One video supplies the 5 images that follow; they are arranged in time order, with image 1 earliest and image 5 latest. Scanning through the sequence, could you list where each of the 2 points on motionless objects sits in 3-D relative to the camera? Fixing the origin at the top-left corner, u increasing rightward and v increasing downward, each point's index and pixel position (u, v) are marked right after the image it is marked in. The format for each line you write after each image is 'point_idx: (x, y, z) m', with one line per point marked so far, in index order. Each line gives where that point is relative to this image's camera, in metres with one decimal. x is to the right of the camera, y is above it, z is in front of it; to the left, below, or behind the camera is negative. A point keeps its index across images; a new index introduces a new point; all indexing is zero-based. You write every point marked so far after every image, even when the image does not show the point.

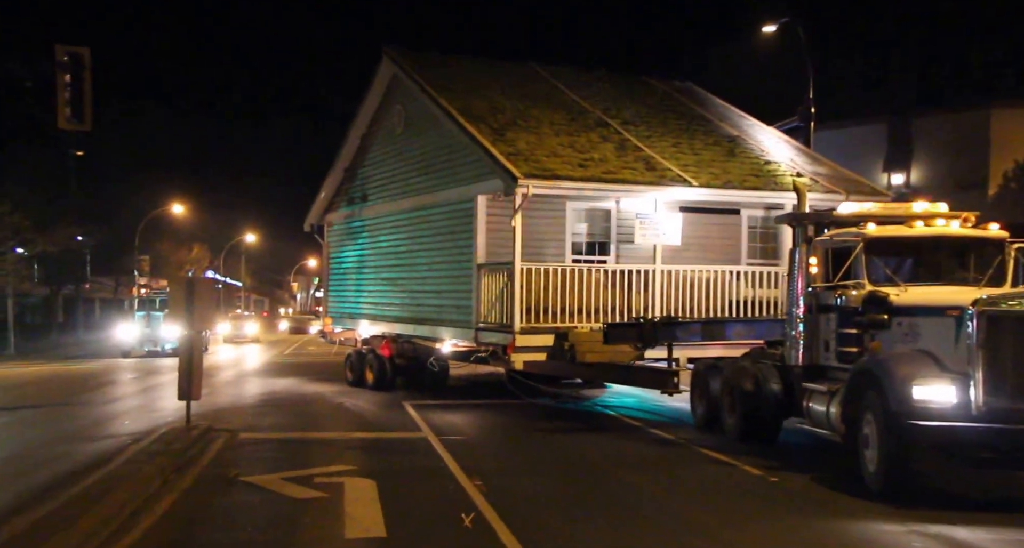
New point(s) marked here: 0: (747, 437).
0: (+3.3, -2.3, +11.2) m
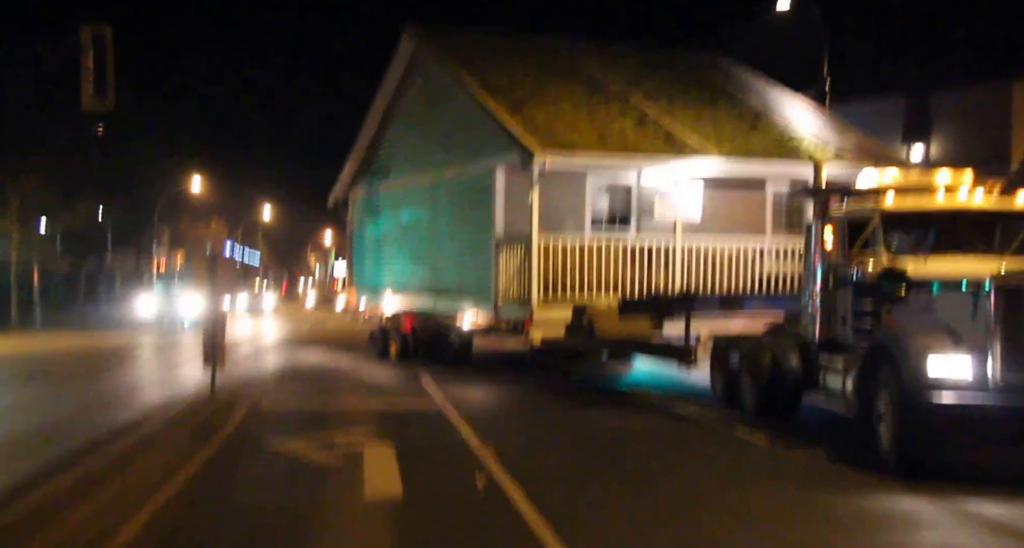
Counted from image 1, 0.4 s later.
0: (+3.5, -1.9, +11.1) m
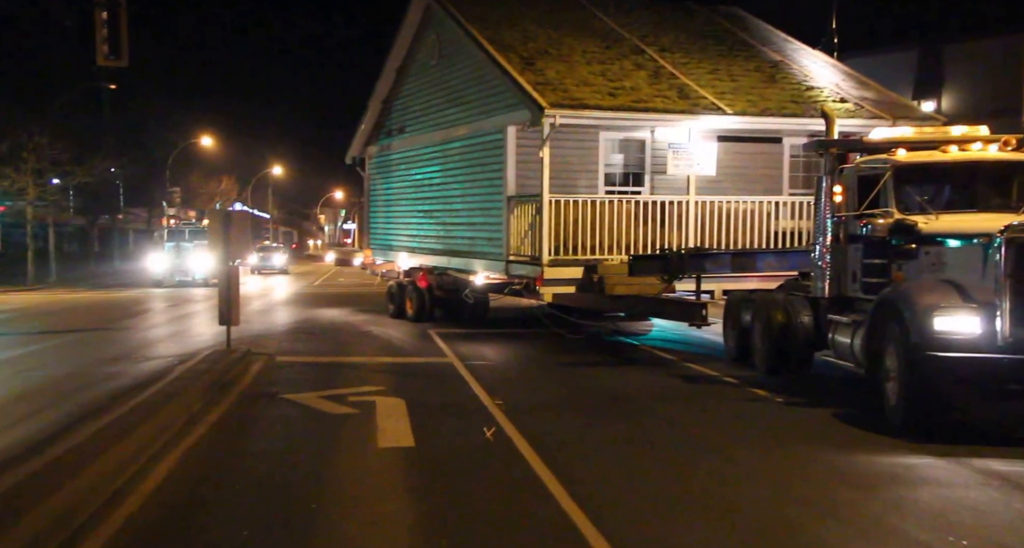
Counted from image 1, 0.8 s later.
0: (+3.6, -1.3, +11.1) m
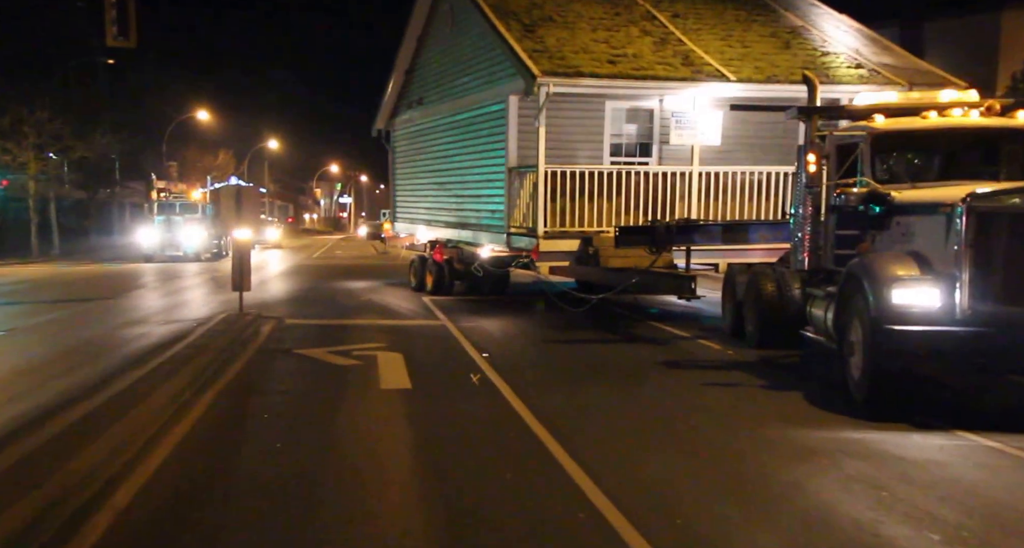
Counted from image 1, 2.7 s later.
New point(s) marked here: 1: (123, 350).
0: (+3.4, -0.9, +10.8) m
1: (-5.9, -1.3, +12.0) m
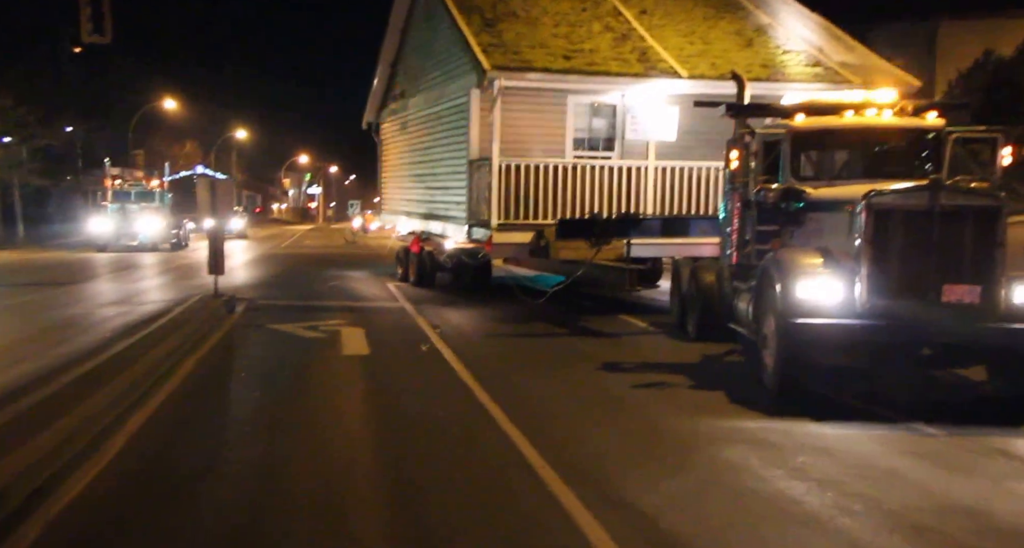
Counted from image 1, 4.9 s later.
0: (+2.7, -0.8, +11.1) m
1: (-6.6, -1.1, +12.2) m
